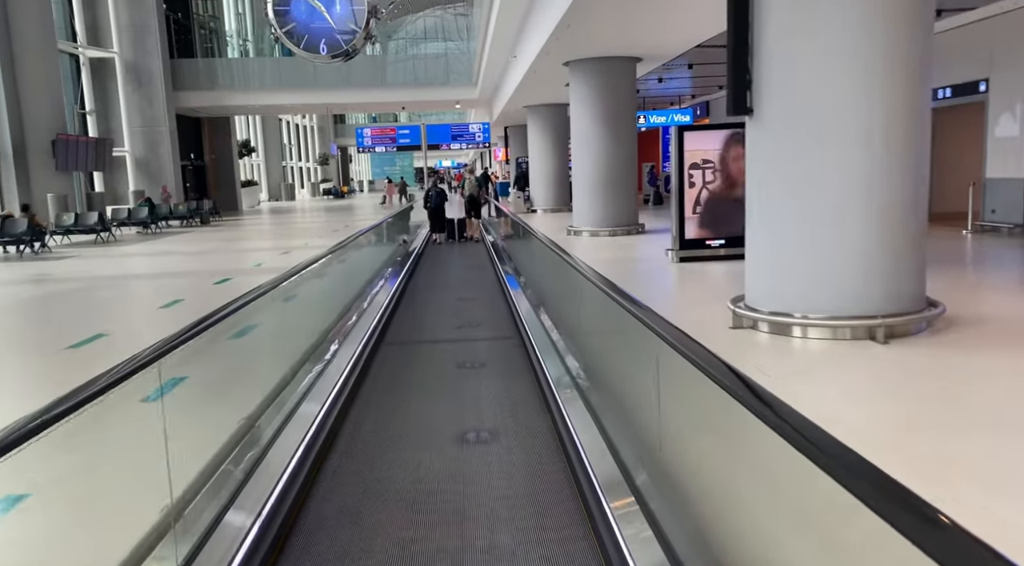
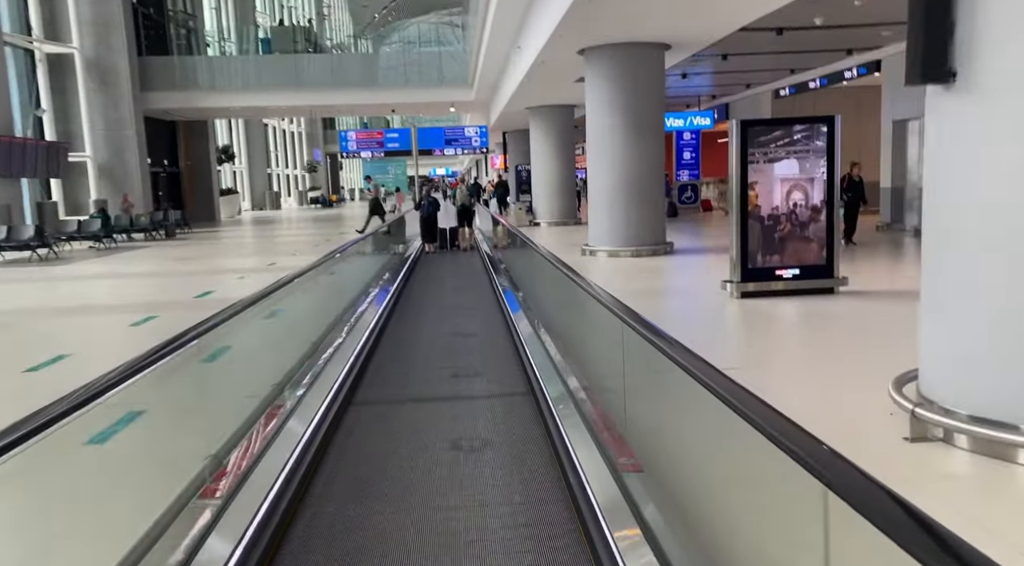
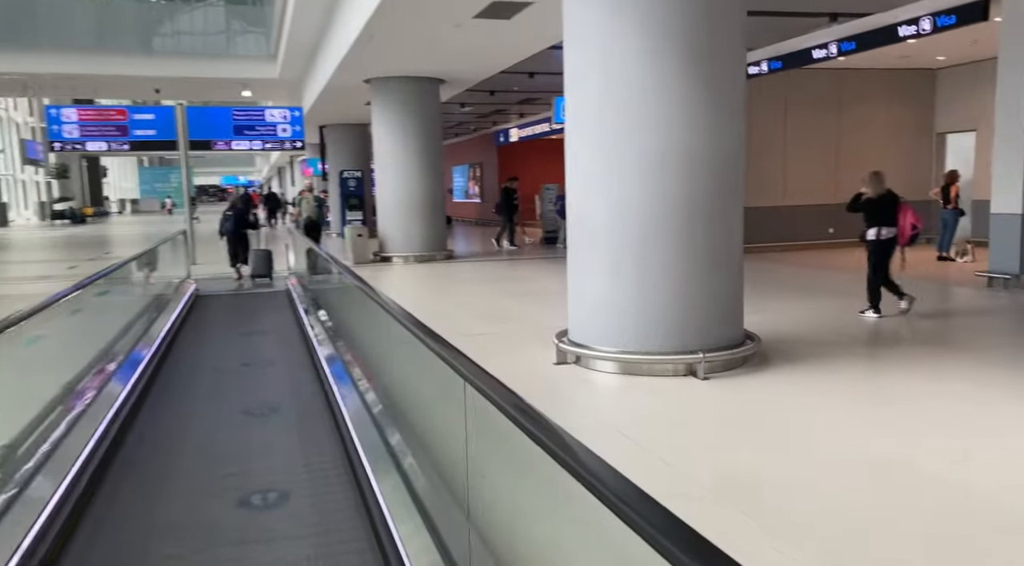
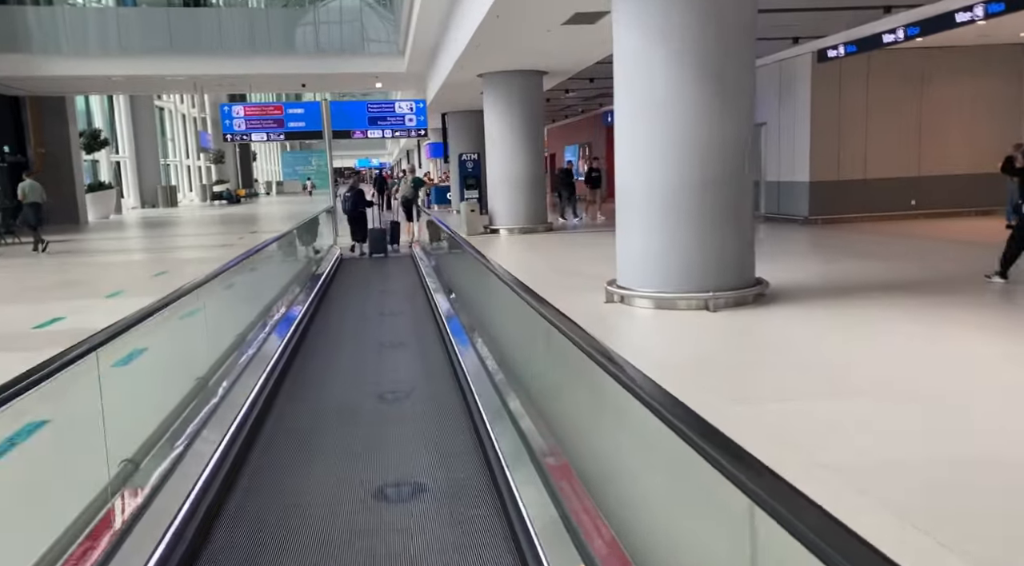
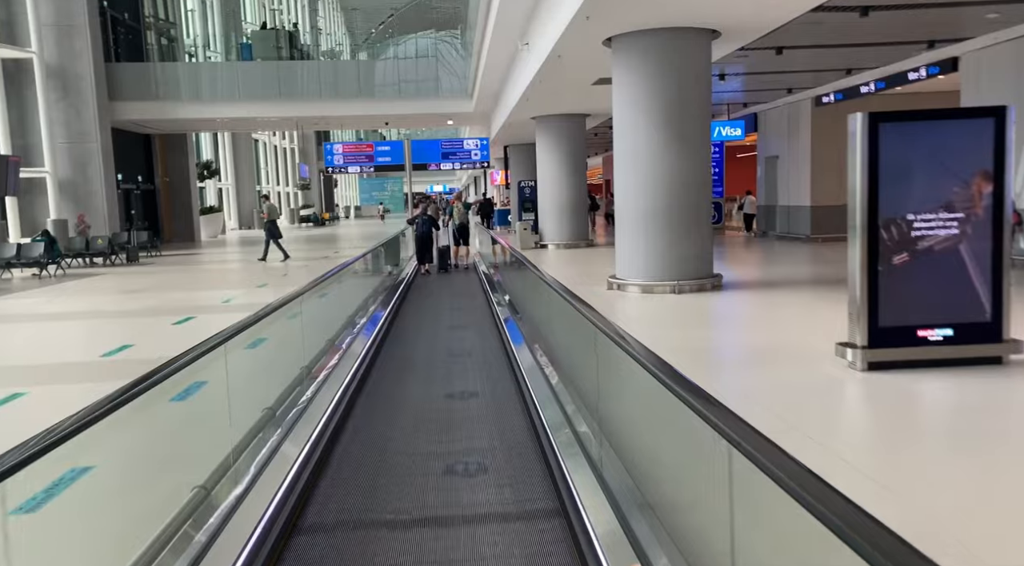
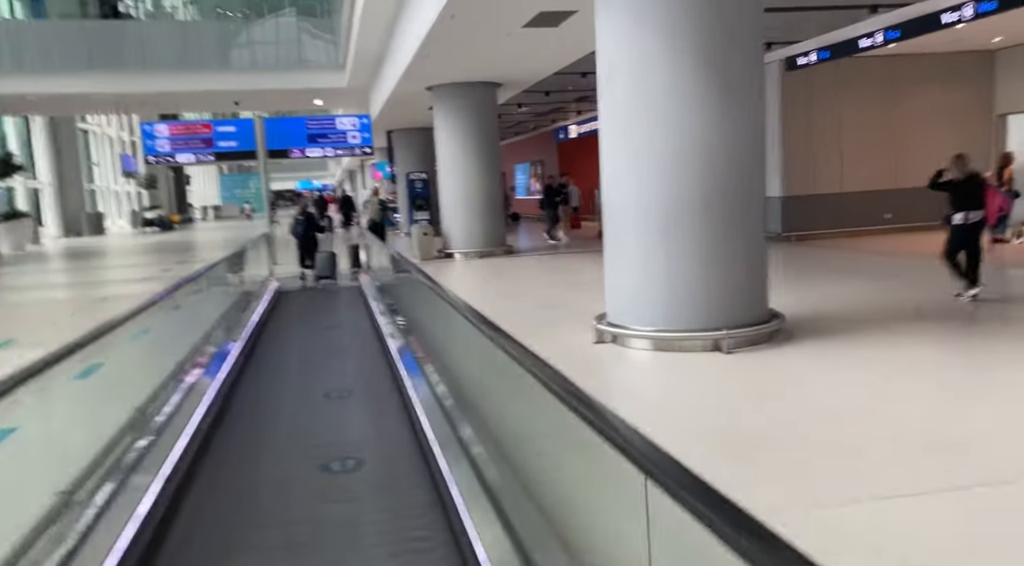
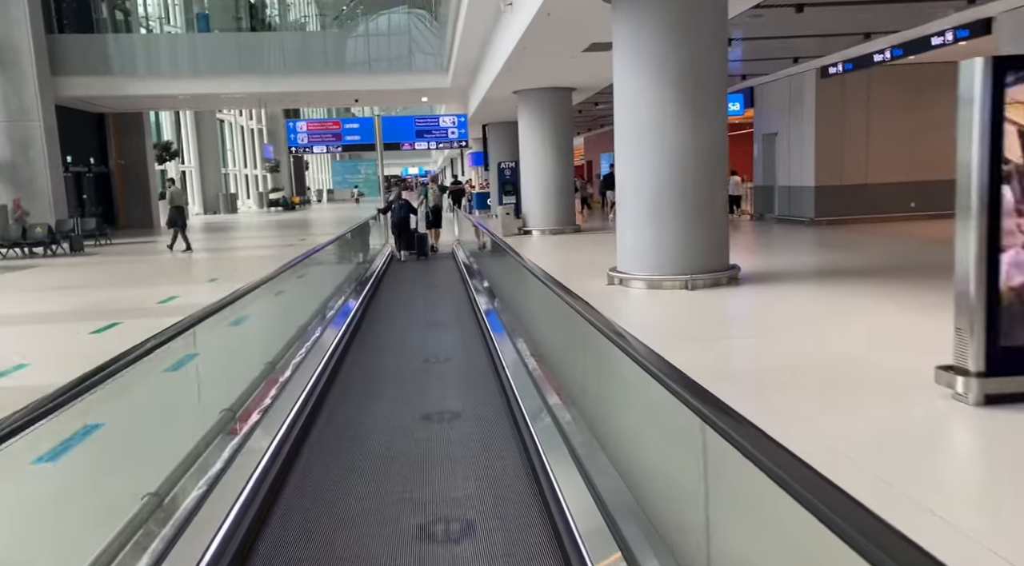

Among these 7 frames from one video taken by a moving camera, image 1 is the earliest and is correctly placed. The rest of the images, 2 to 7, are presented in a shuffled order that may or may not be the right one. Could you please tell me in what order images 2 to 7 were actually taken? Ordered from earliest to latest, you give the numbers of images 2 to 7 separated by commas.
2, 5, 7, 4, 6, 3
